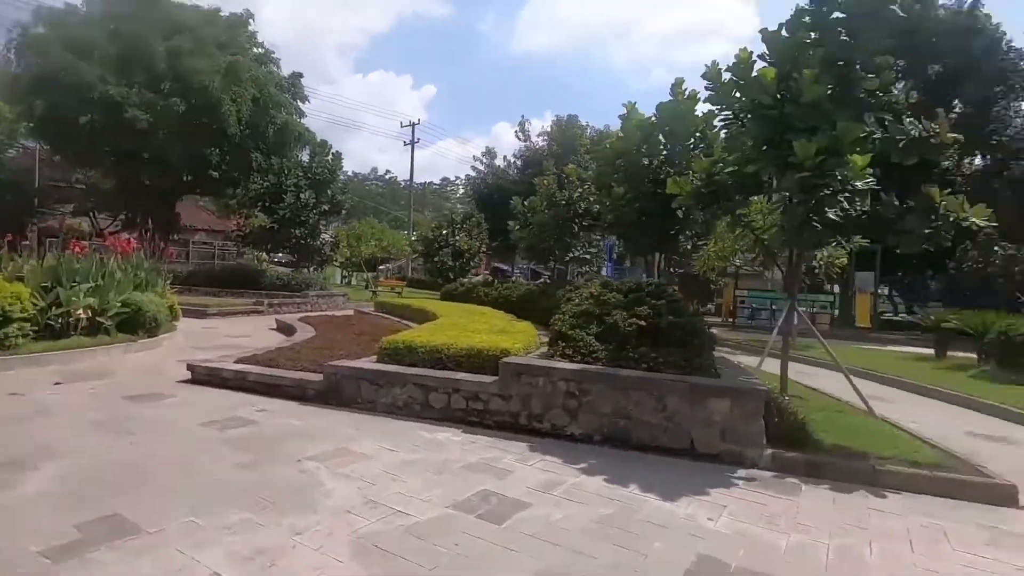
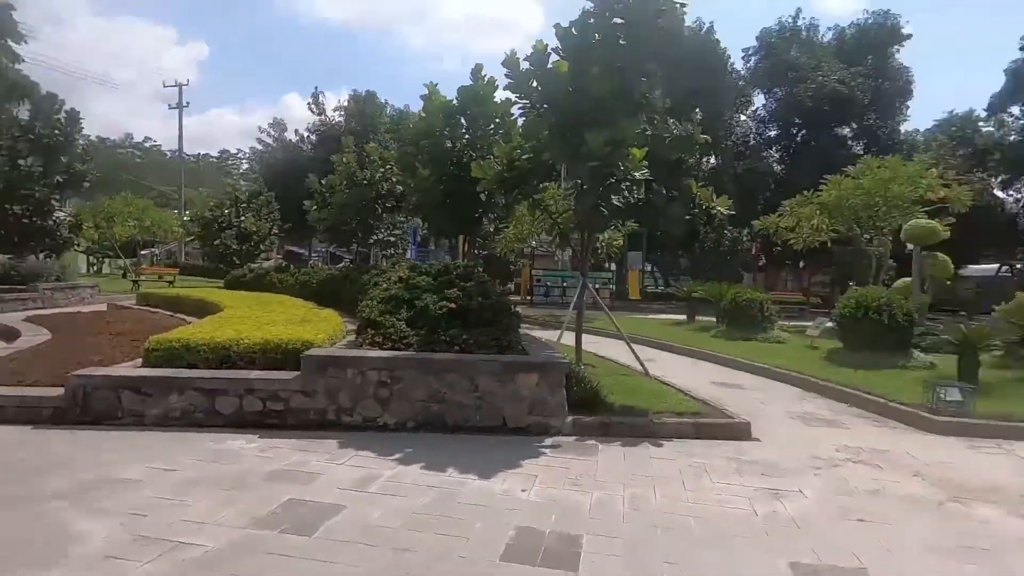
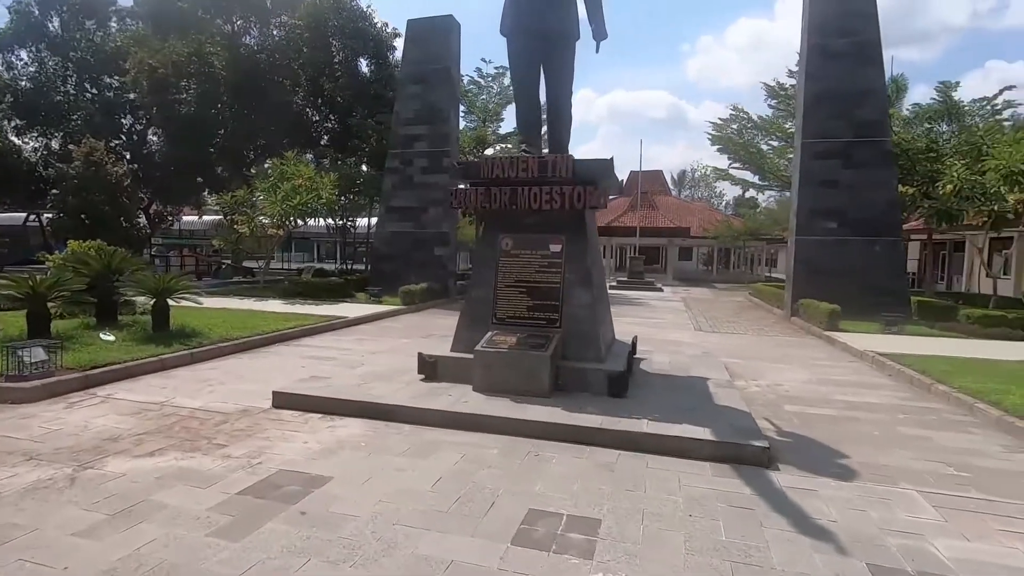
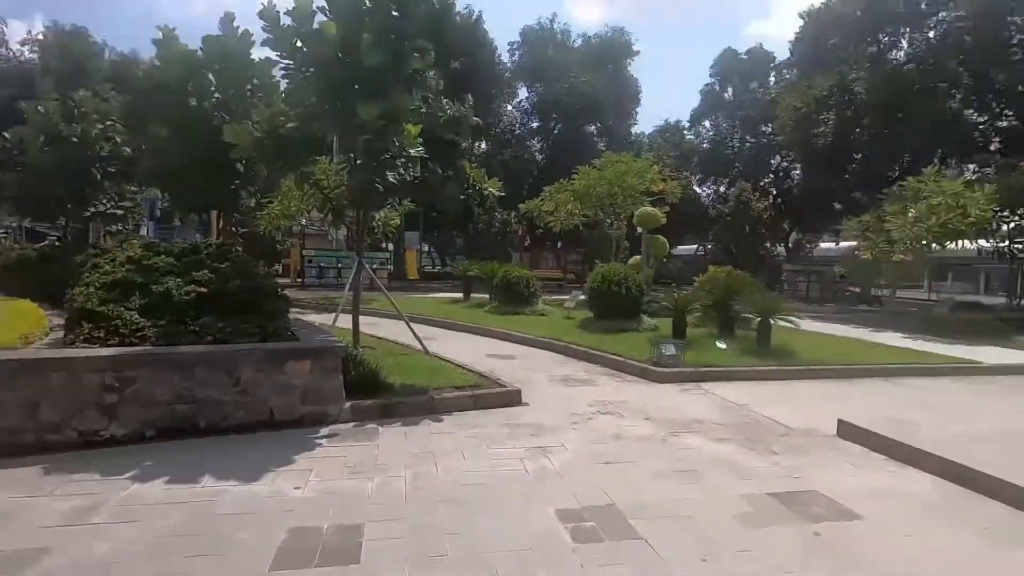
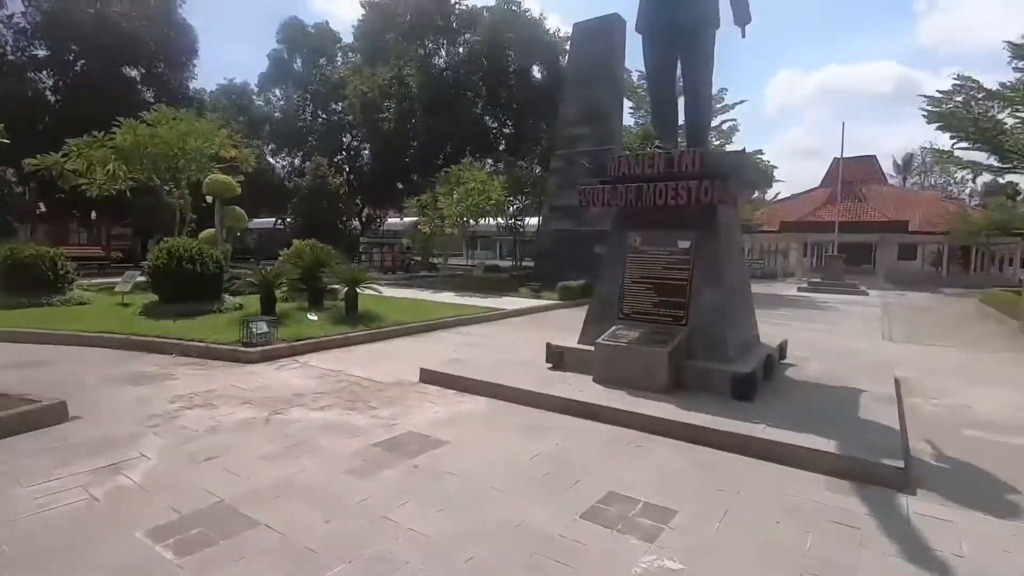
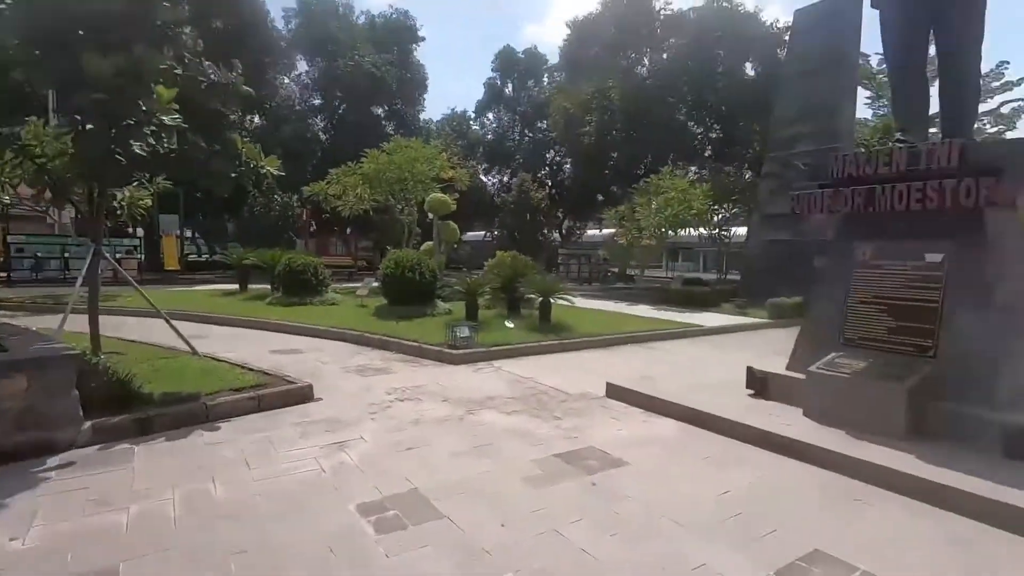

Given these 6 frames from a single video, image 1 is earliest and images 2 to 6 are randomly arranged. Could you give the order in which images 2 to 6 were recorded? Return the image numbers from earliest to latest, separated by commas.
2, 4, 6, 5, 3
